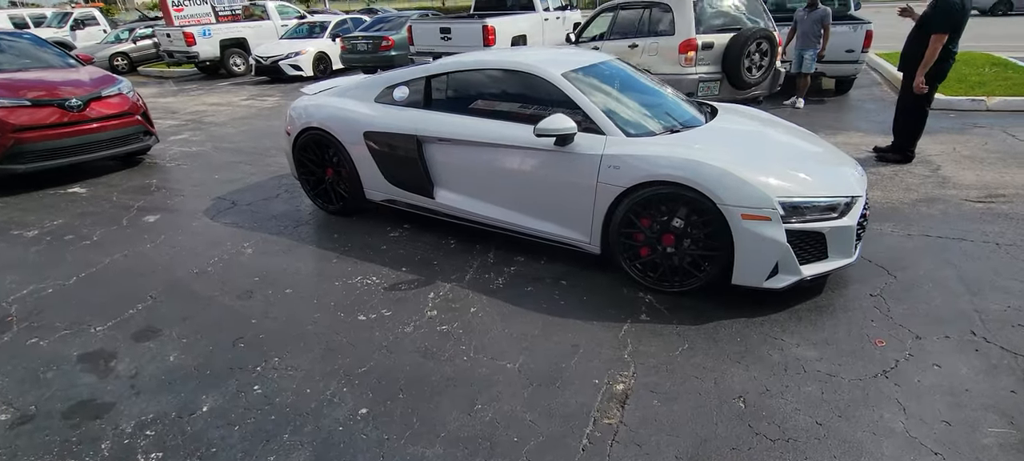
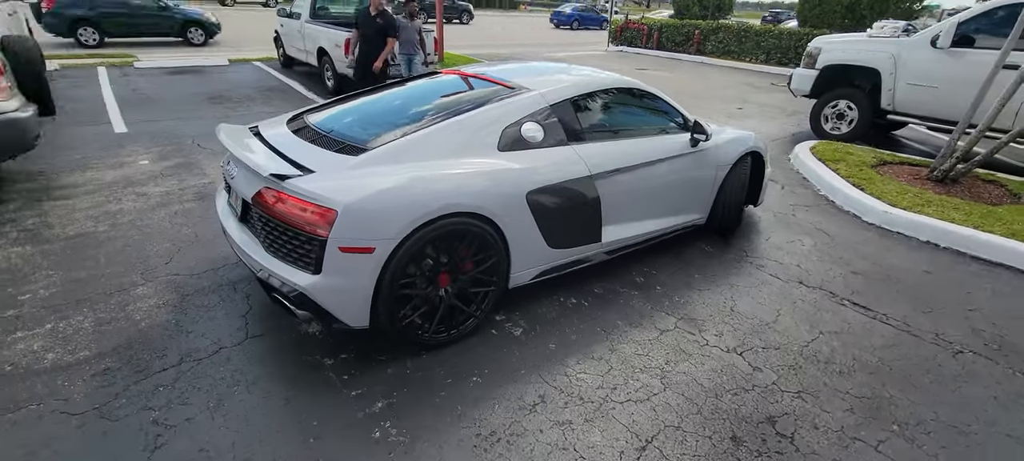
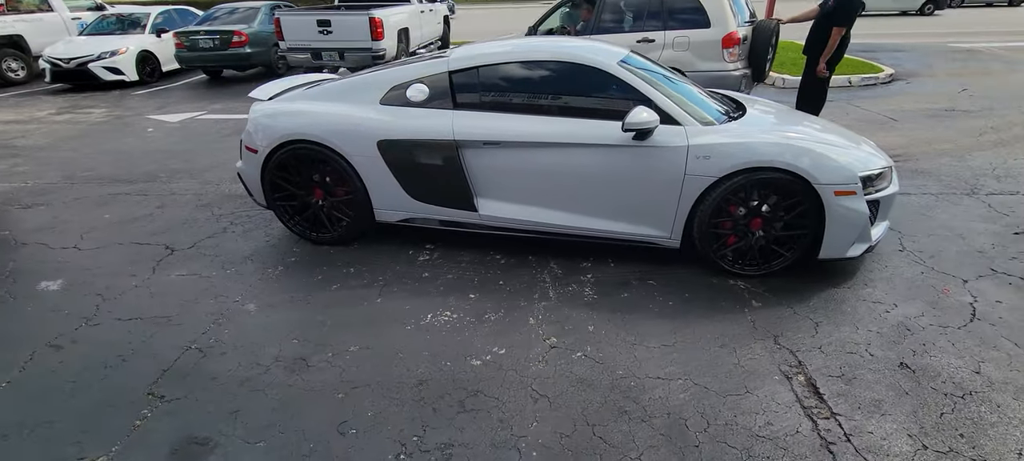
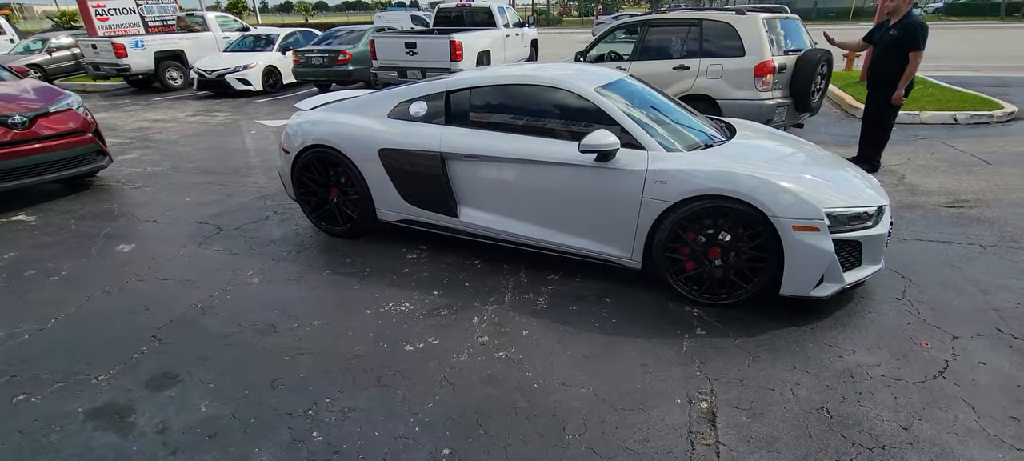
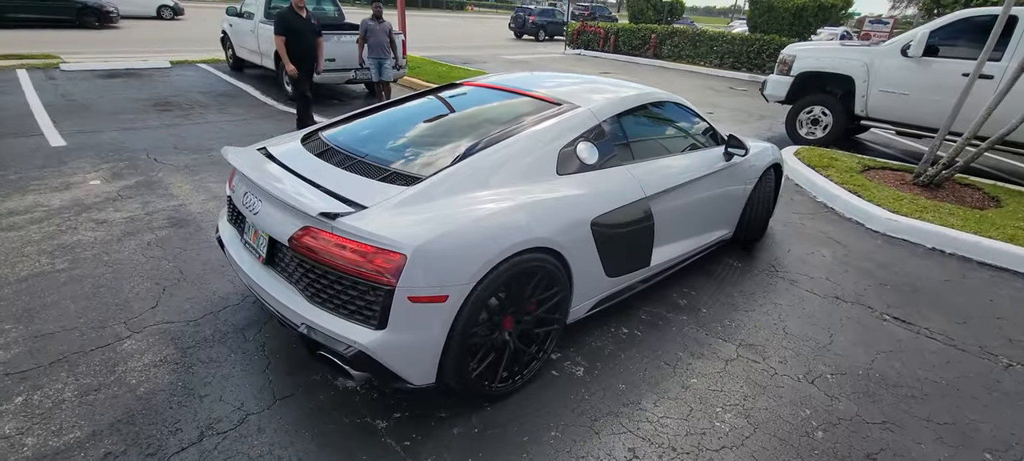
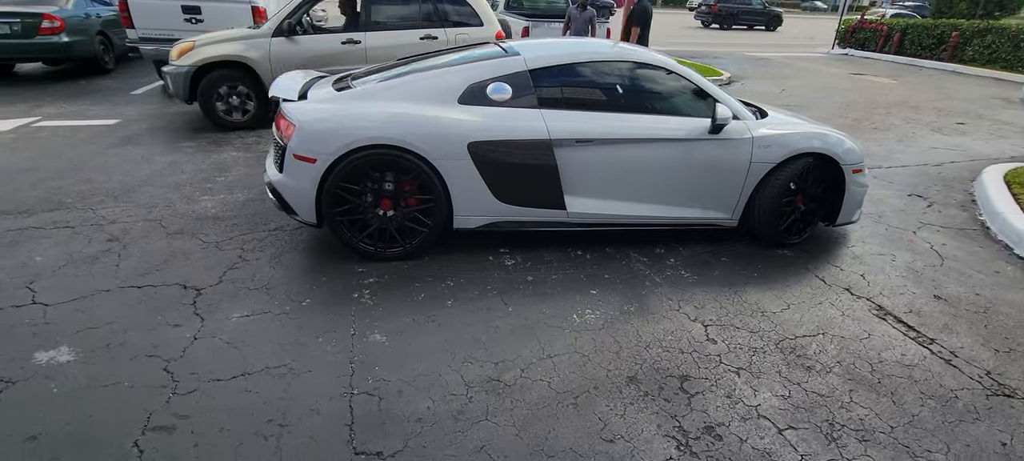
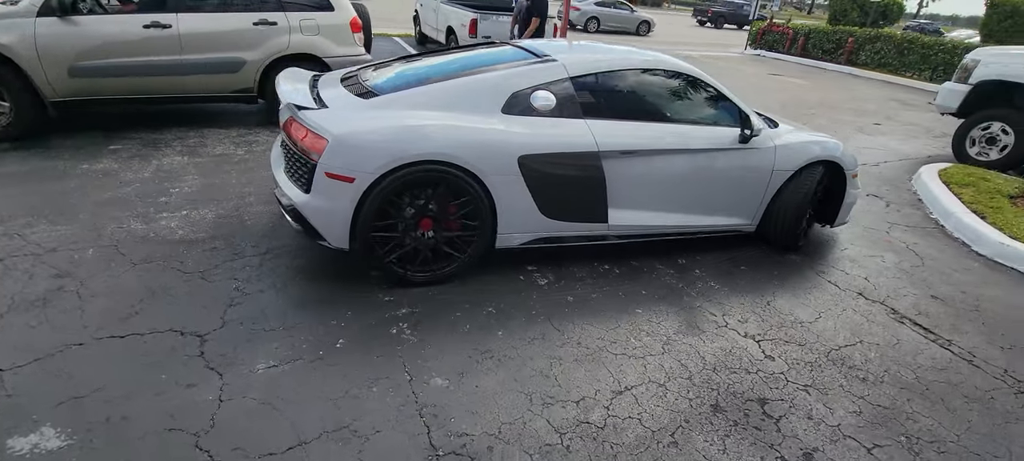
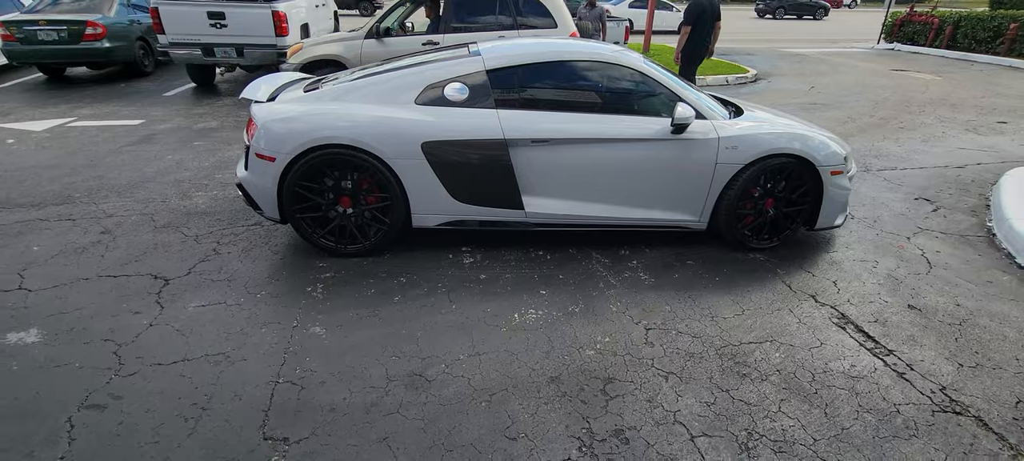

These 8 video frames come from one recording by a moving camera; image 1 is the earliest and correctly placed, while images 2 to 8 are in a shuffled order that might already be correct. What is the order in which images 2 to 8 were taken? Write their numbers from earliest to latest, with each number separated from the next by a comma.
4, 3, 8, 6, 7, 2, 5
